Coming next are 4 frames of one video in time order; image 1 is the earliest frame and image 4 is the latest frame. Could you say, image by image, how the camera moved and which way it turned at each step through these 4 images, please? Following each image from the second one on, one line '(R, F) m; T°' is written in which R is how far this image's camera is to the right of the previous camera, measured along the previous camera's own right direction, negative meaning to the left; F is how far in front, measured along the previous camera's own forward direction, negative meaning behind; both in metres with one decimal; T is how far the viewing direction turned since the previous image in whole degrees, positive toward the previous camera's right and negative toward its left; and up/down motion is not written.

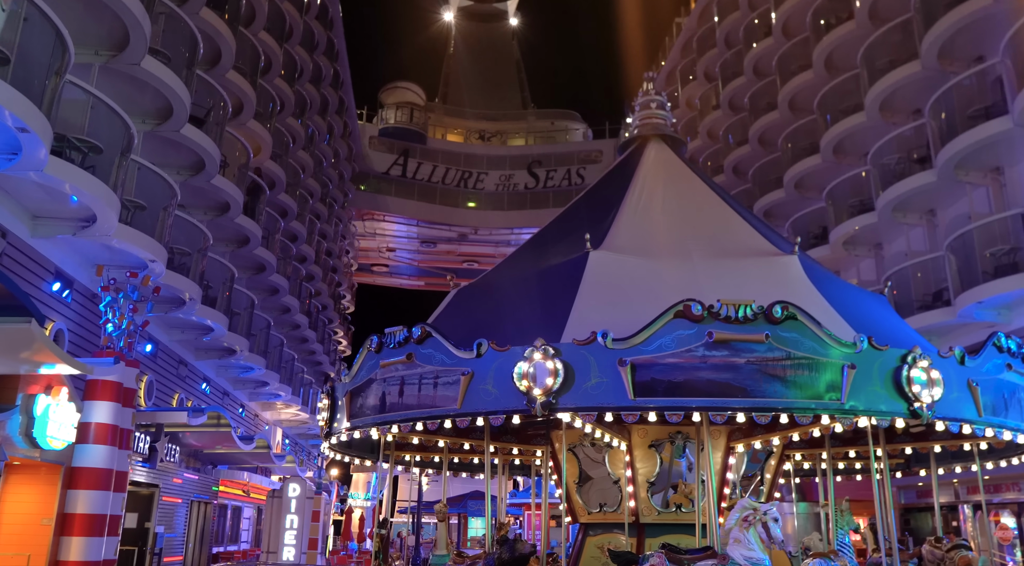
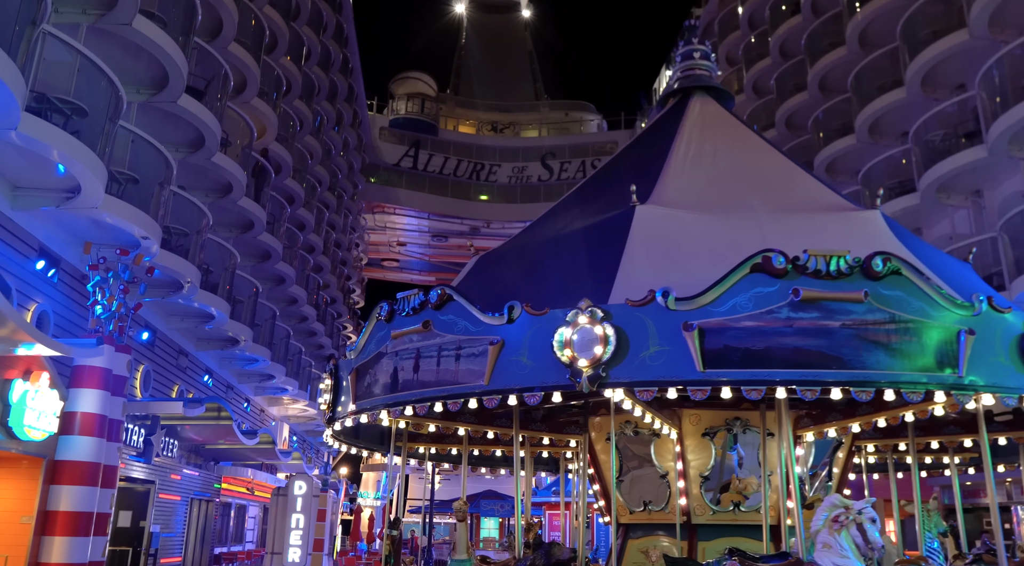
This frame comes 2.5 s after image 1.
(-0.2, +1.3) m; -1°
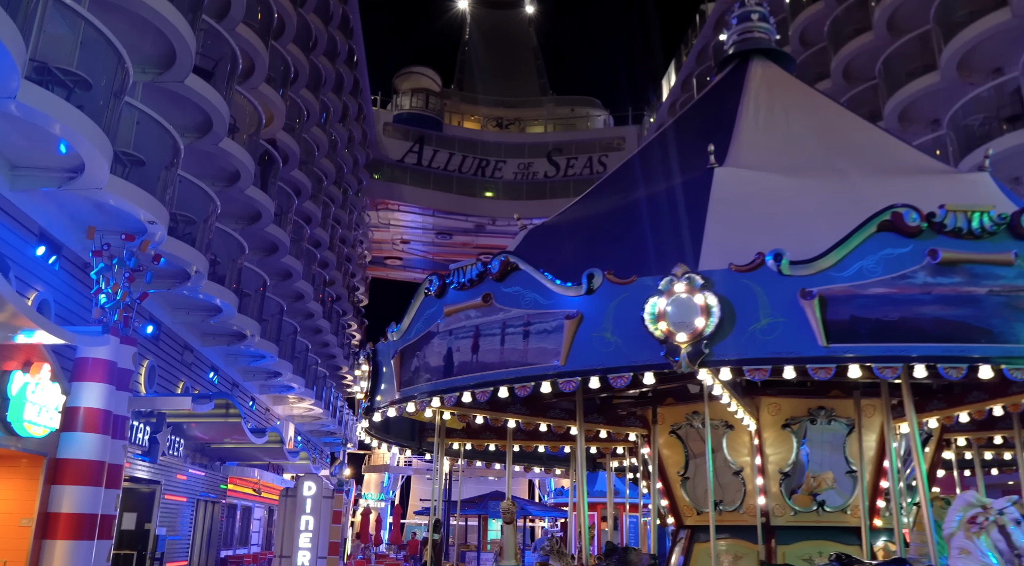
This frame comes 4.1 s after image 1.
(-0.5, +0.9) m; 0°
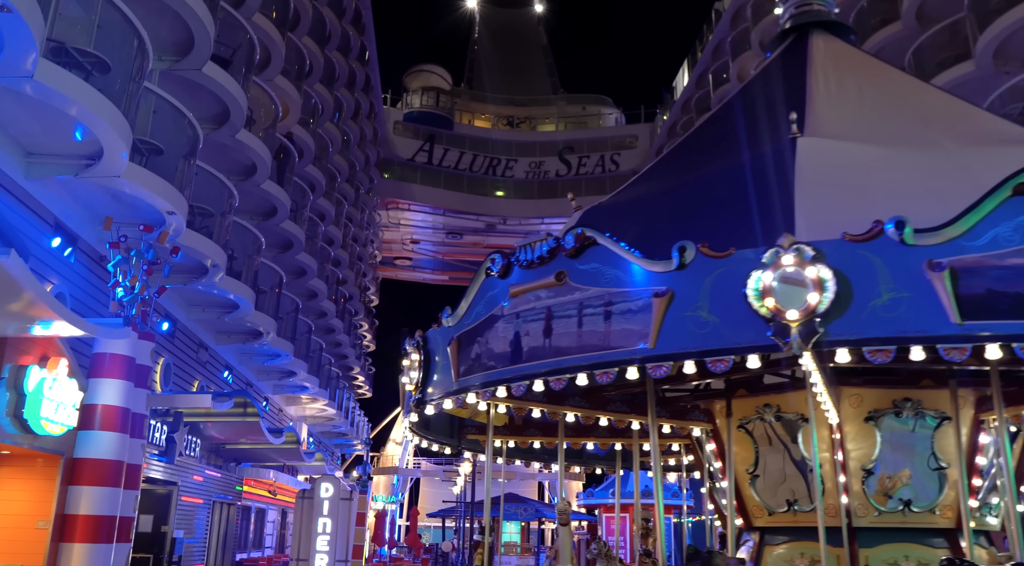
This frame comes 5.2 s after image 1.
(-0.4, +0.6) m; 0°
